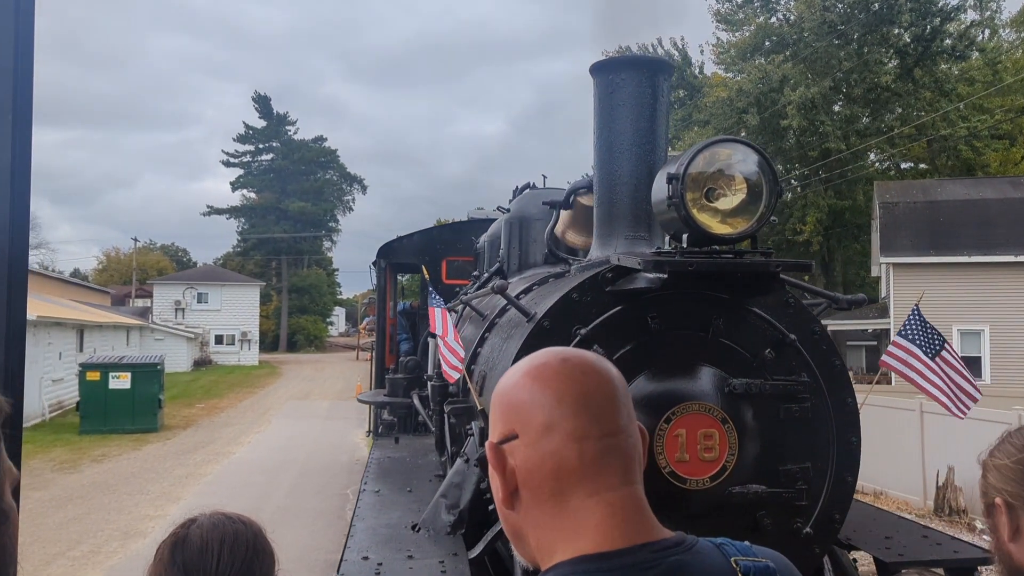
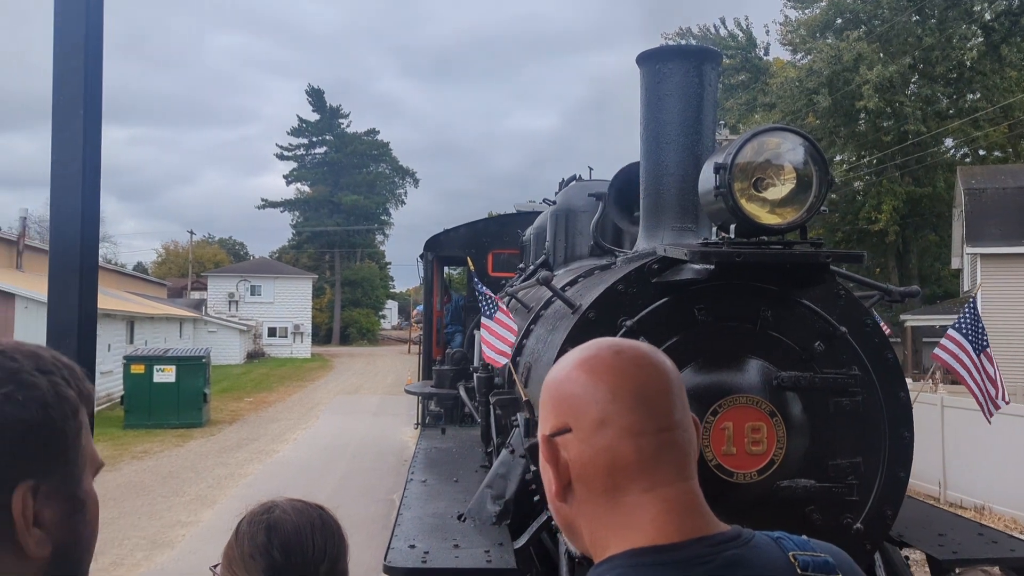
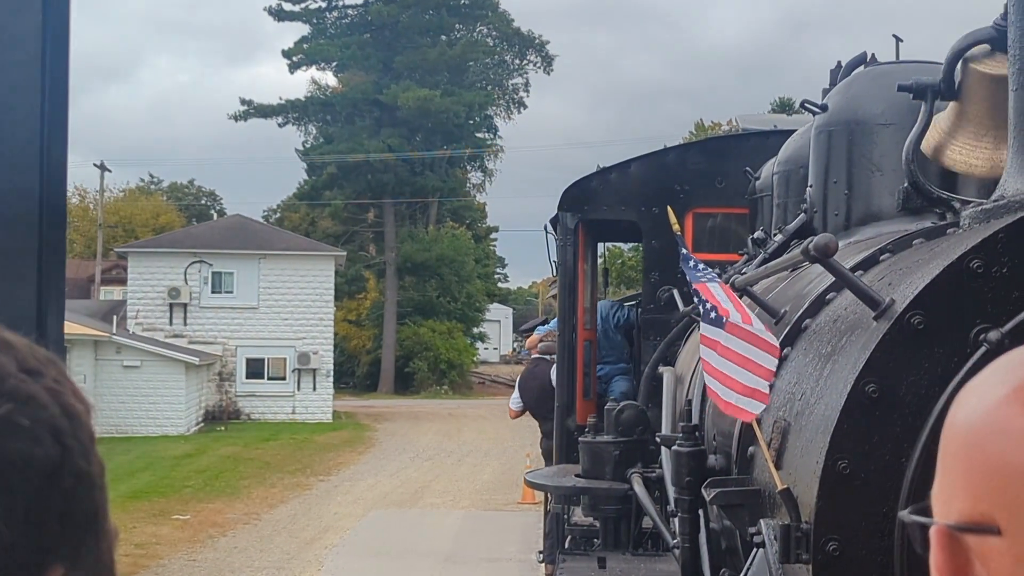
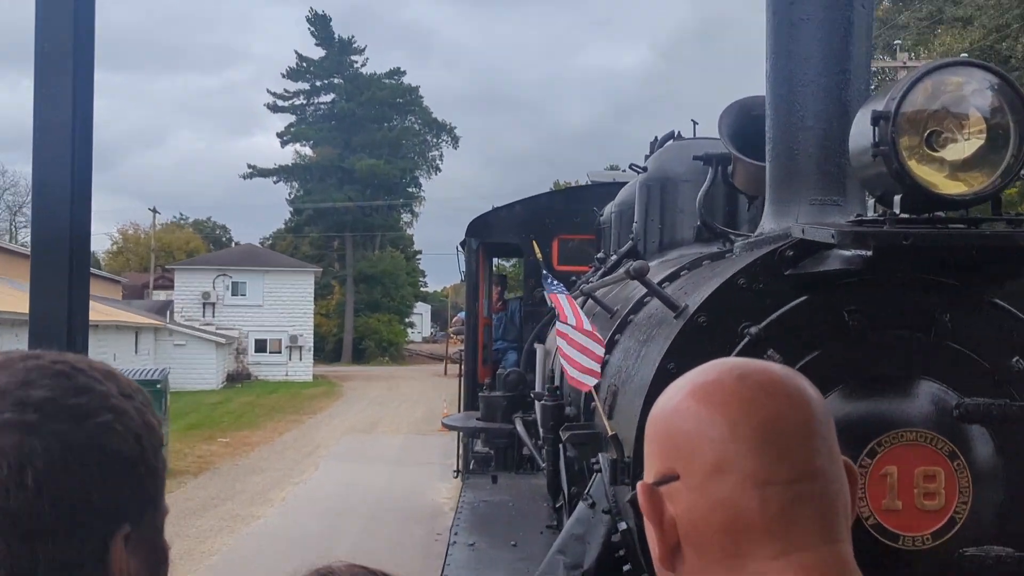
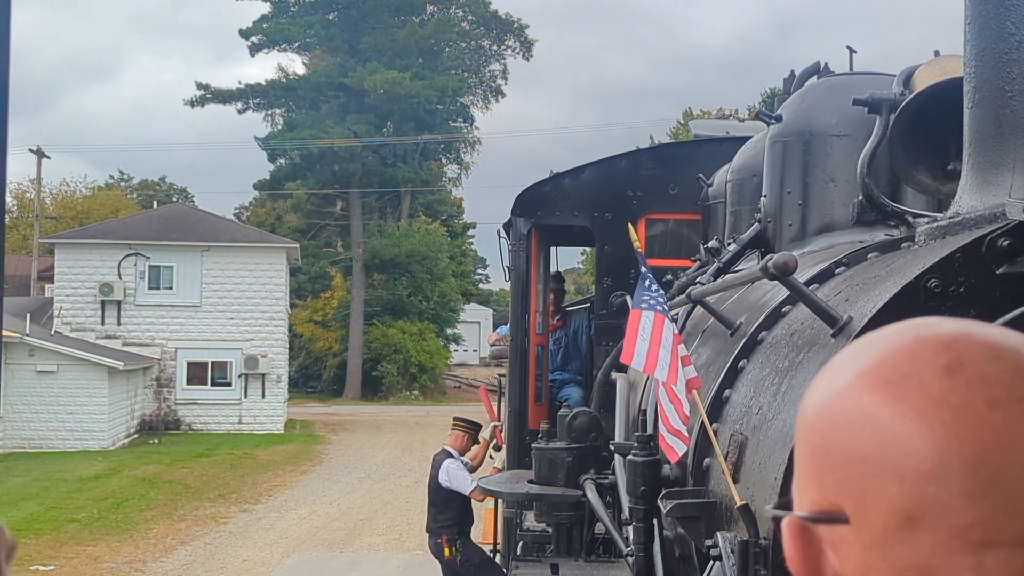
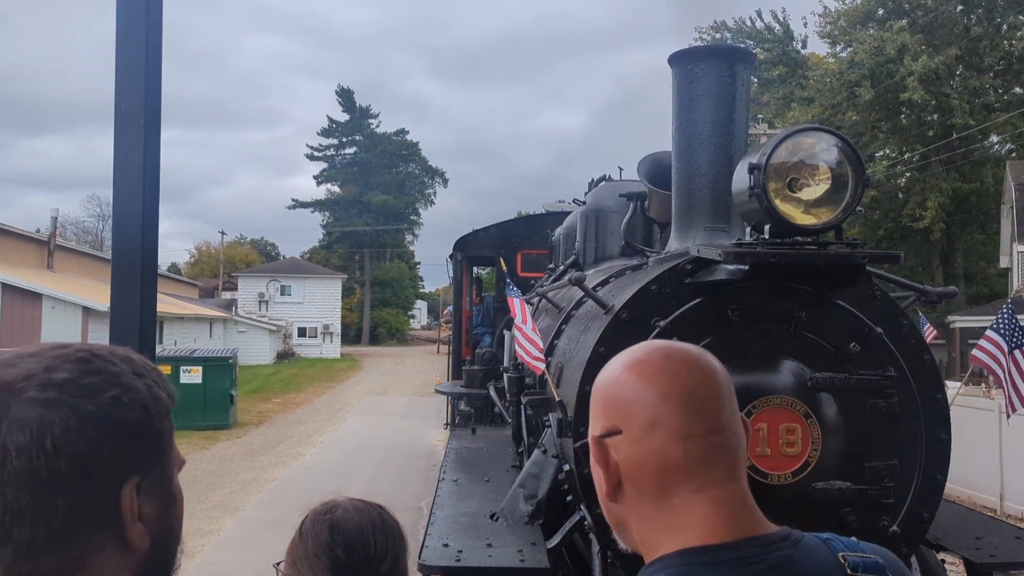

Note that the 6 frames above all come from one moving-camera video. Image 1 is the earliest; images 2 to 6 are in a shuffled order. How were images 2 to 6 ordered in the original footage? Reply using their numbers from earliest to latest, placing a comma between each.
2, 6, 4, 3, 5
